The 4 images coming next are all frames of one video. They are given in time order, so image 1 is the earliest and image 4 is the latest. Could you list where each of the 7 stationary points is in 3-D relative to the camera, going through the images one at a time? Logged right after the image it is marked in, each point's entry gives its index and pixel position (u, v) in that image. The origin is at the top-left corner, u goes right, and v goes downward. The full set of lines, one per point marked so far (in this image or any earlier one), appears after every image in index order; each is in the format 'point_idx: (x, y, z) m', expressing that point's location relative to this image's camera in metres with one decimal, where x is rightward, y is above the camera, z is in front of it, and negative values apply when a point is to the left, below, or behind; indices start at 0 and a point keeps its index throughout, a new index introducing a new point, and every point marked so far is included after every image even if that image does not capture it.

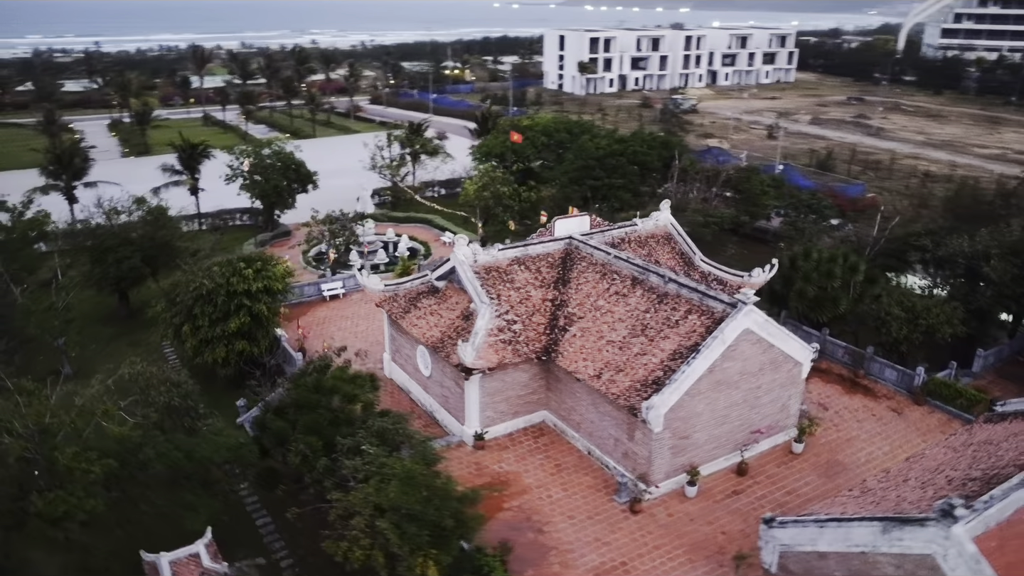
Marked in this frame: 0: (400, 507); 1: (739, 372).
0: (-1.8, -3.5, +13.1) m
1: (+4.8, -1.8, +17.2) m
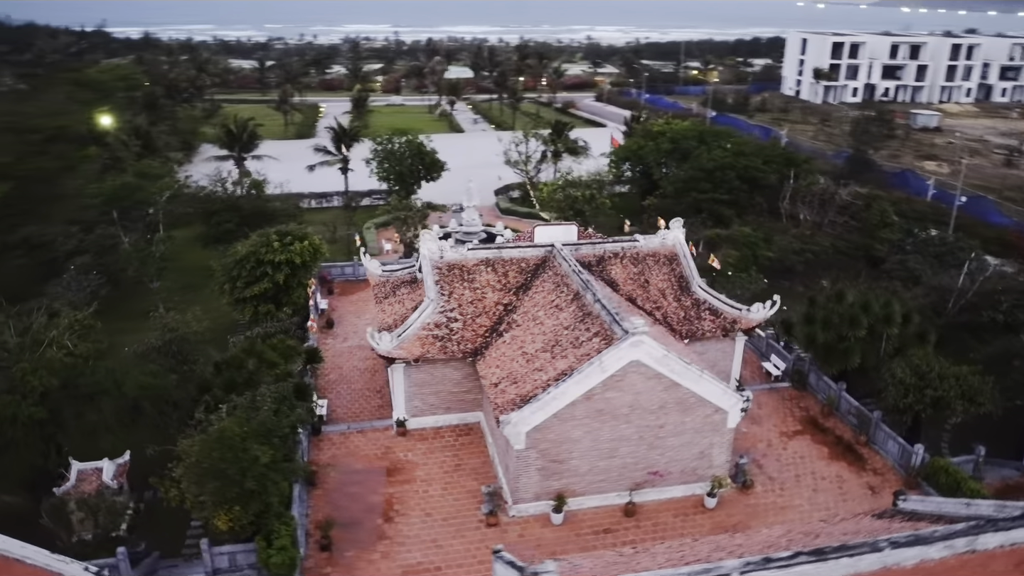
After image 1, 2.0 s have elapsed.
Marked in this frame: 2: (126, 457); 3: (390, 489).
0: (-5.4, -3.1, +14.6) m
1: (+2.3, -2.4, +16.2) m
2: (-8.6, -3.8, +18.0) m
3: (-2.6, -4.3, +17.4) m
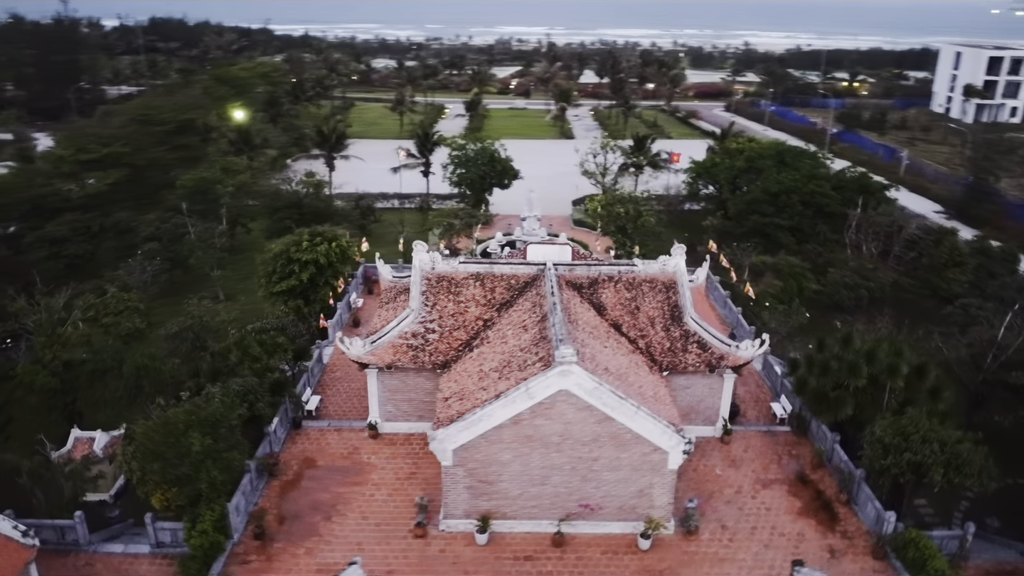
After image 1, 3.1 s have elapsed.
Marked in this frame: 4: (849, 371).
0: (-7.1, -3.0, +15.9) m
1: (+0.9, -2.9, +16.0) m
2: (-9.5, -3.5, +19.8) m
3: (-3.8, -4.5, +18.1) m
4: (+7.8, -1.9, +18.8) m
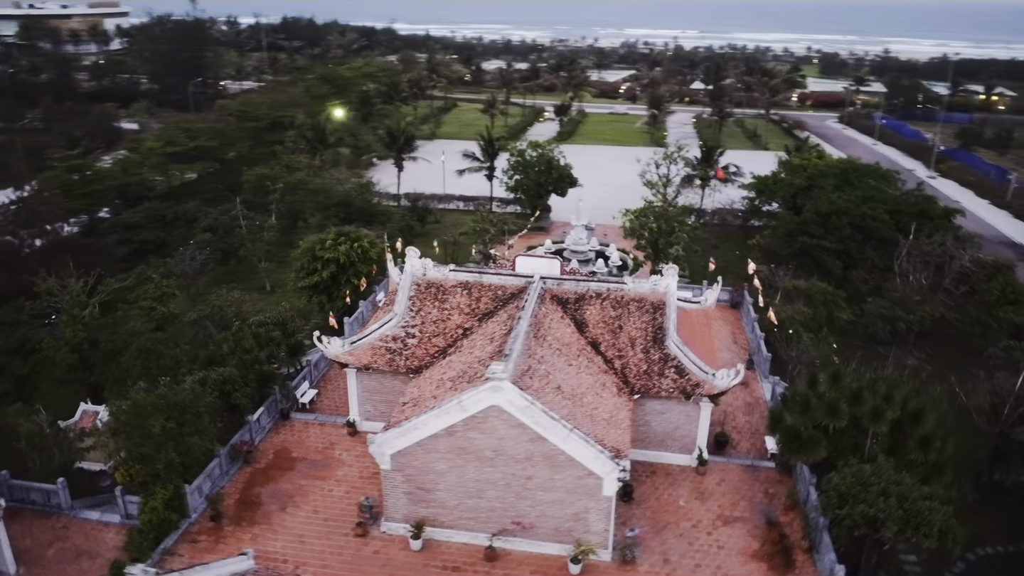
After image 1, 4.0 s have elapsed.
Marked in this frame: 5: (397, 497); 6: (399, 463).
0: (-8.3, -2.8, +17.1) m
1: (-0.4, -3.2, +16.0) m
2: (-10.1, -3.2, +21.4) m
3: (-4.9, -4.5, +18.9) m
4: (+6.9, -2.7, +17.7) m
5: (-2.4, -4.4, +16.8) m
6: (-2.3, -3.6, +16.5) m
